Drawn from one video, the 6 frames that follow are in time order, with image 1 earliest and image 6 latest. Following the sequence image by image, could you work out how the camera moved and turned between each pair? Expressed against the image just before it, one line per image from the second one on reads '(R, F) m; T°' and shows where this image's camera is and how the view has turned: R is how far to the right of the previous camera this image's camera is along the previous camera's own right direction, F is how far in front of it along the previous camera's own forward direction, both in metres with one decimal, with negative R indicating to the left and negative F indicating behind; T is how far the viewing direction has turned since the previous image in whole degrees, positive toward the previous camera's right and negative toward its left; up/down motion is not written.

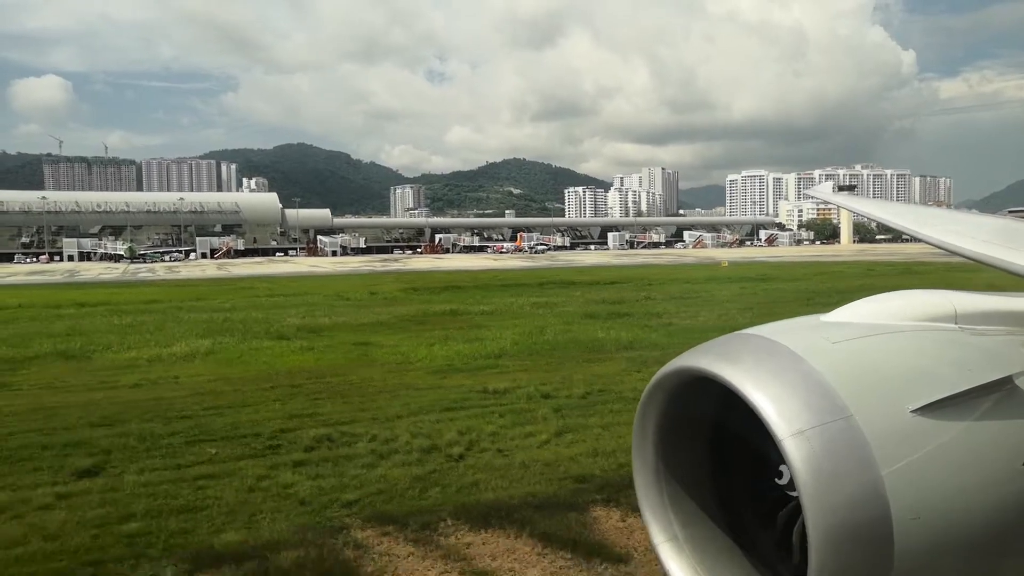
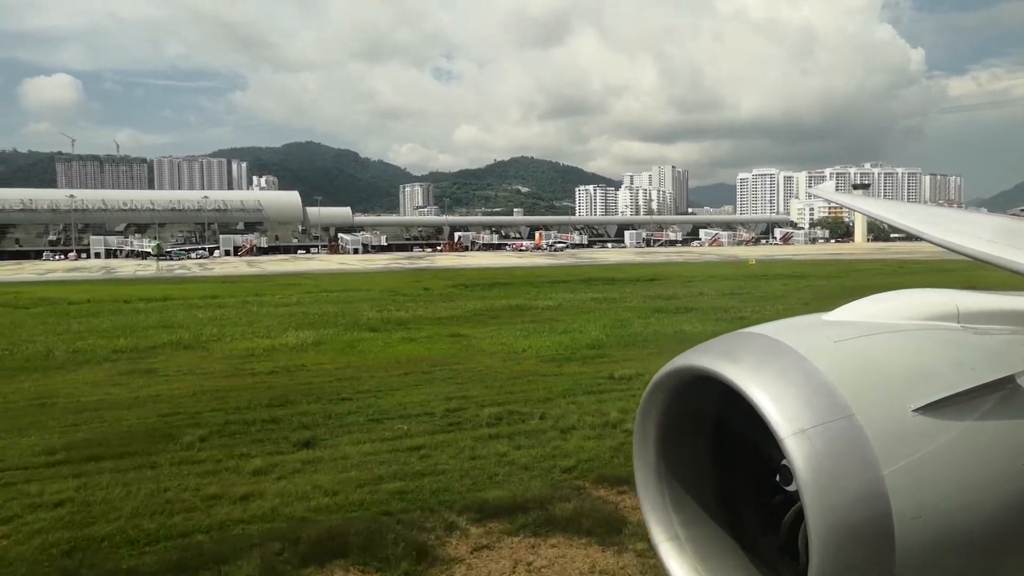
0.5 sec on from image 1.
(-1.9, -0.8) m; -1°
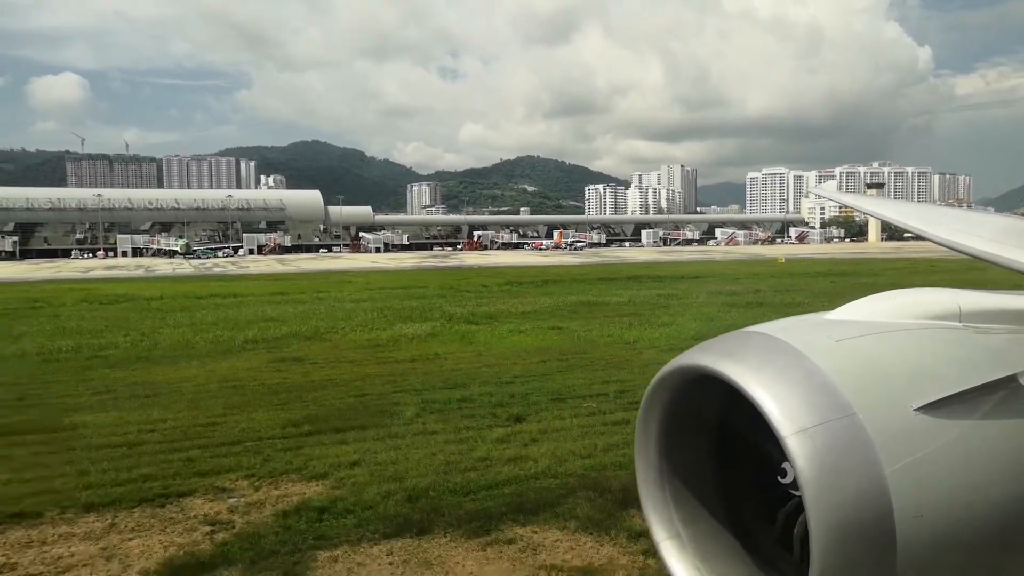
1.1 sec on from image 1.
(-2.3, -1.0) m; -1°
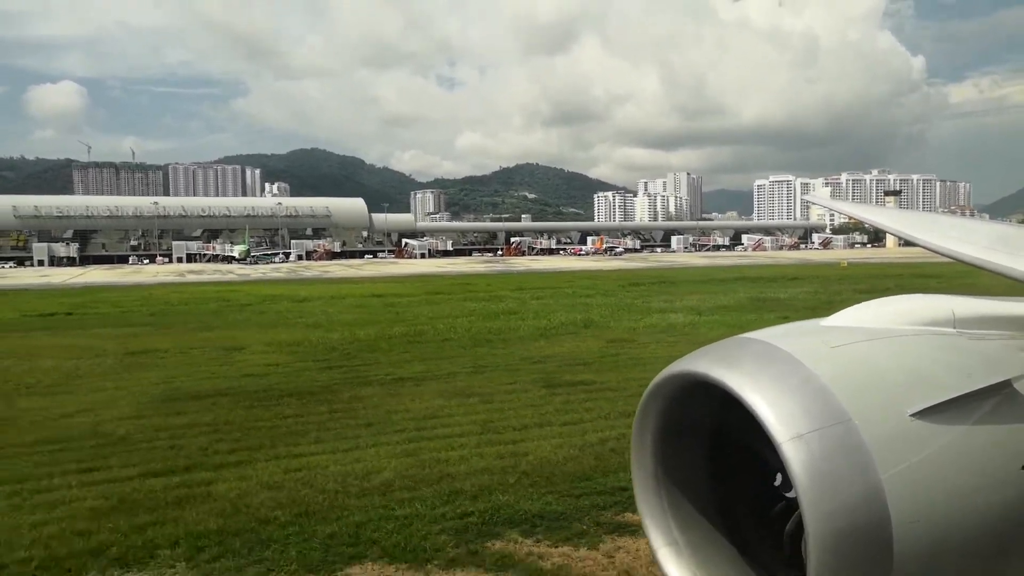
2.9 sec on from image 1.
(-6.7, -2.7) m; 0°
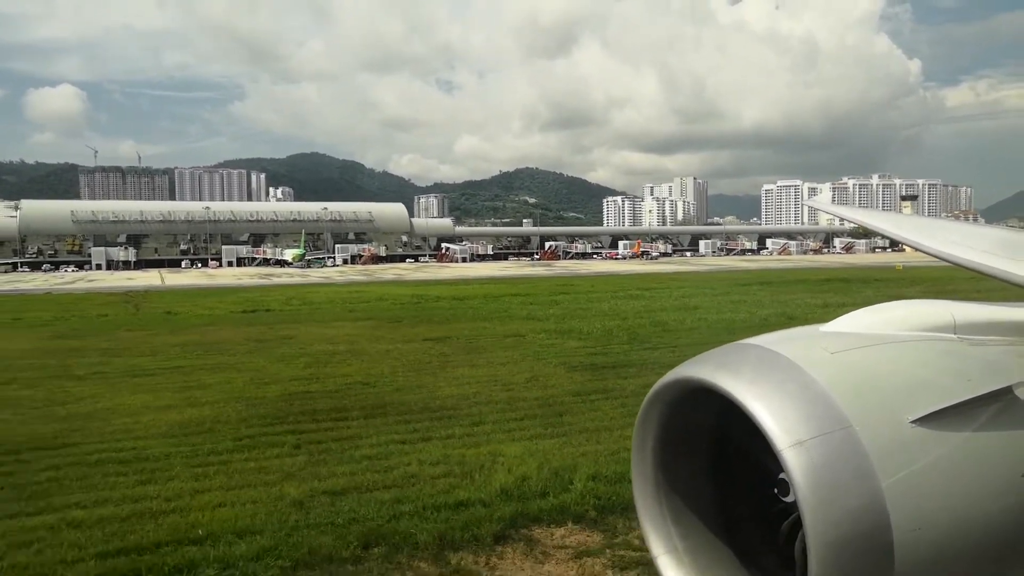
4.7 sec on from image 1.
(-6.3, -2.6) m; 0°
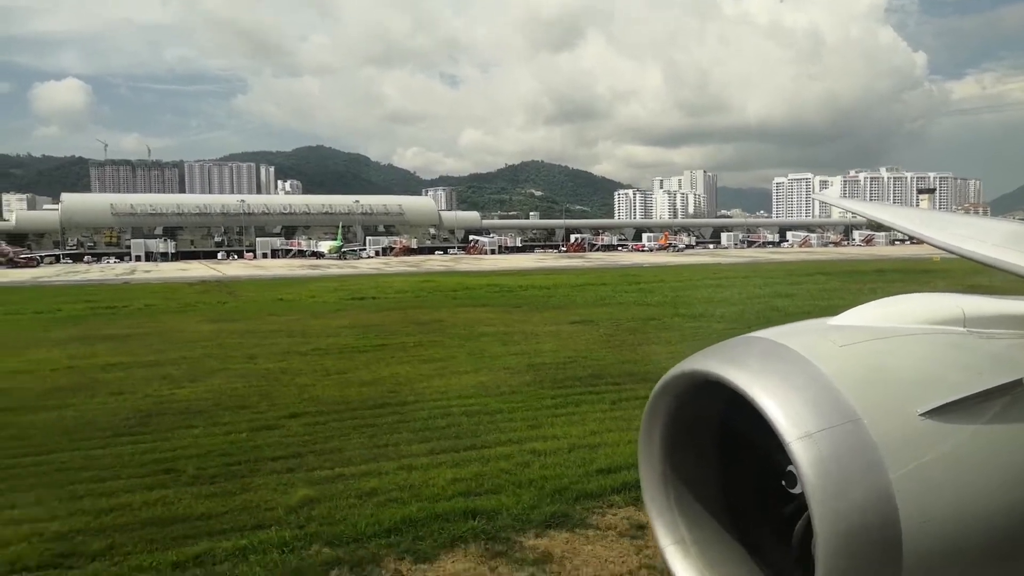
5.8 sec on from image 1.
(-3.7, -1.5) m; -1°
